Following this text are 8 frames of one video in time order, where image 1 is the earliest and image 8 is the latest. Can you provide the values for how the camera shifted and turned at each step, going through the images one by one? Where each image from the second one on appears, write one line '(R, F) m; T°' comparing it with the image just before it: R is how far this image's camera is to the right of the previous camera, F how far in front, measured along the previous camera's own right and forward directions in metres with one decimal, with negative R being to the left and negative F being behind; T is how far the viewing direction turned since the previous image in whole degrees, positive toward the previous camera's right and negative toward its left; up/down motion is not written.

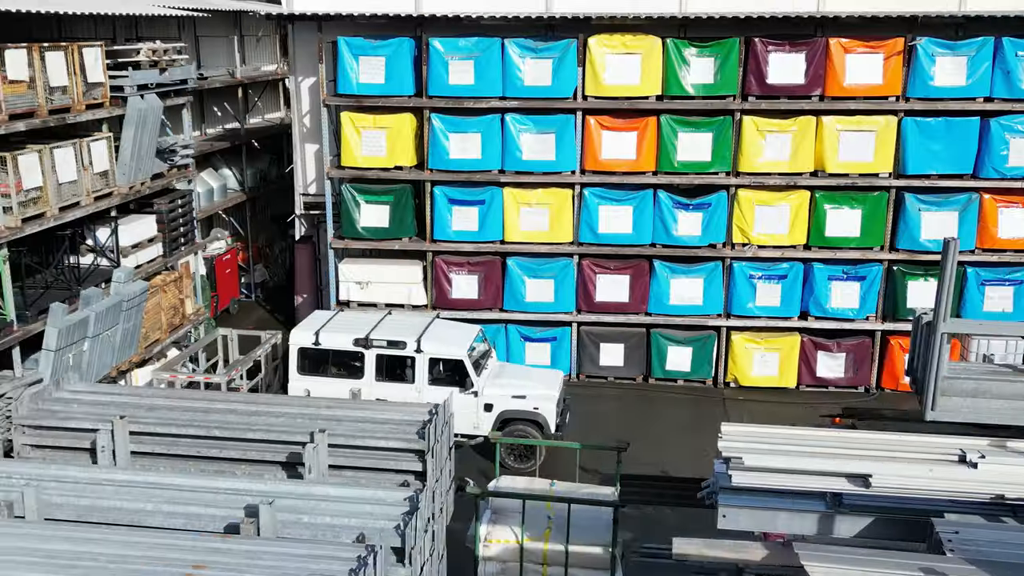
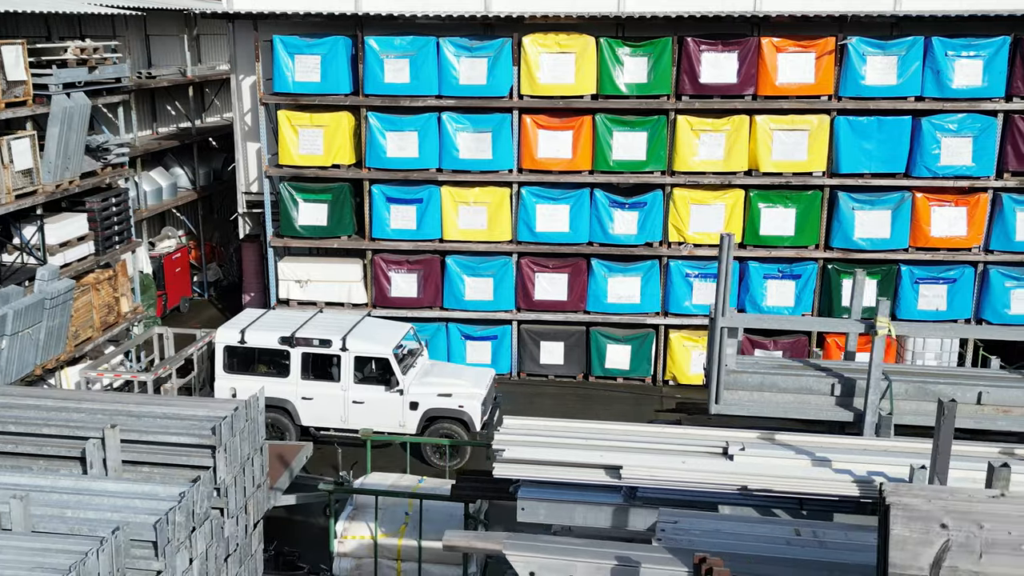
(+1.2, 0.0) m; 0°
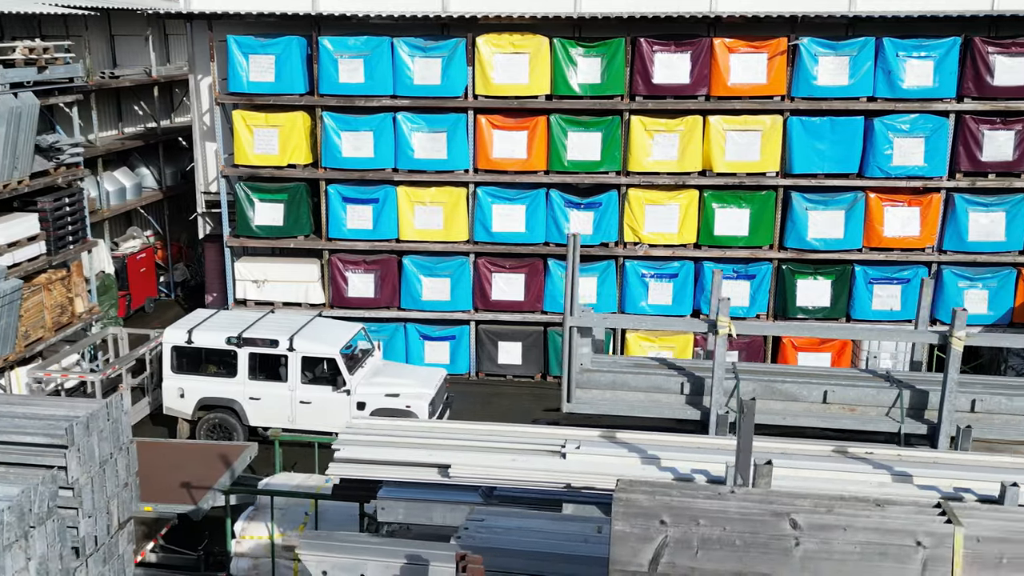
(+0.8, 0.0) m; 0°
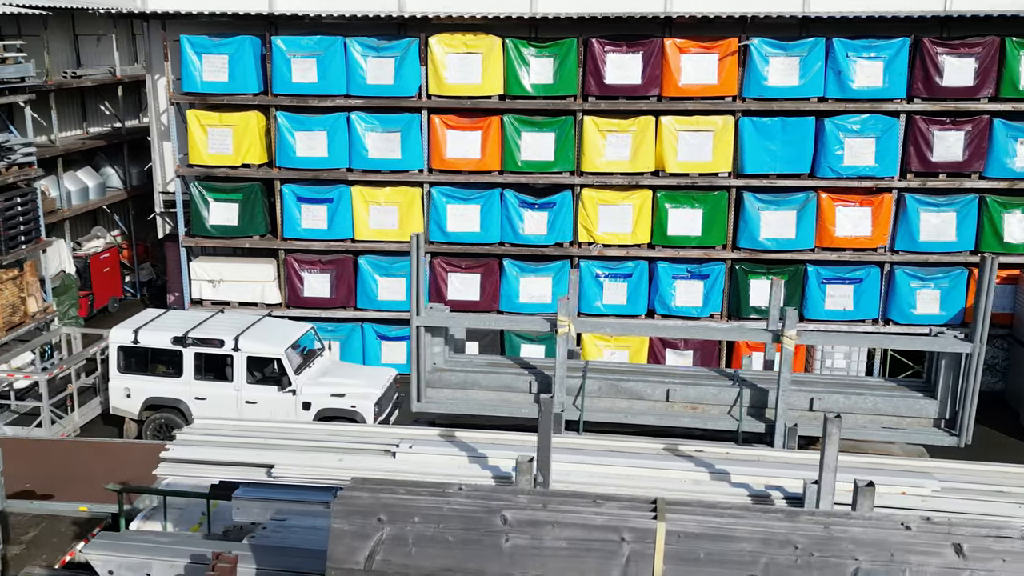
(+0.8, 0.0) m; 0°
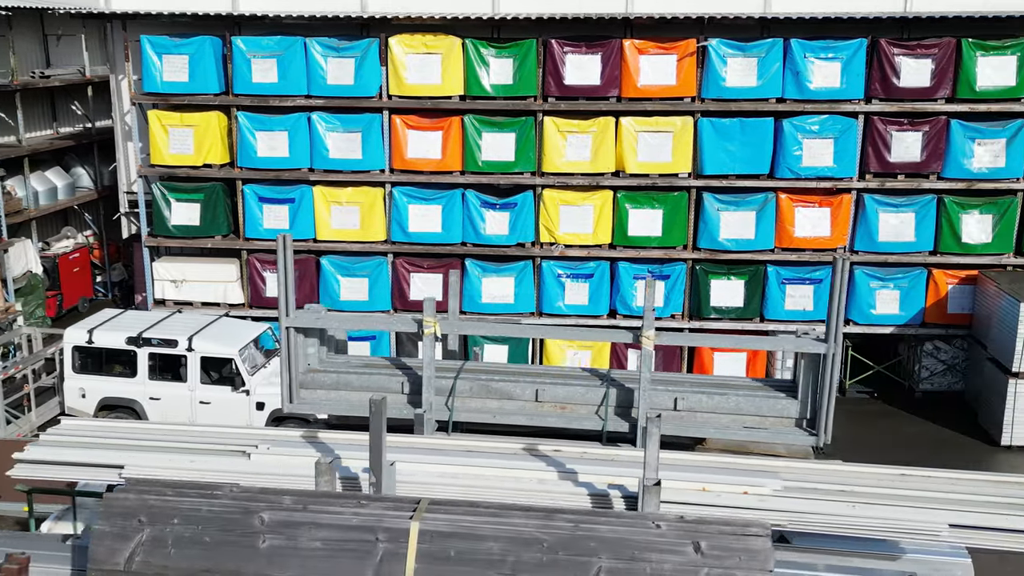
(+0.7, 0.0) m; 0°
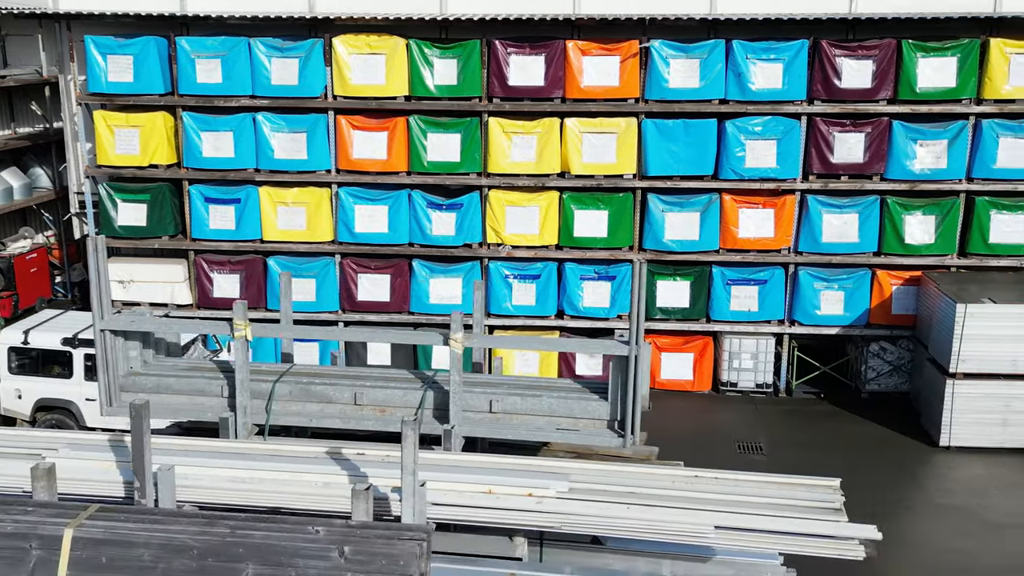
(+1.0, 0.0) m; 0°
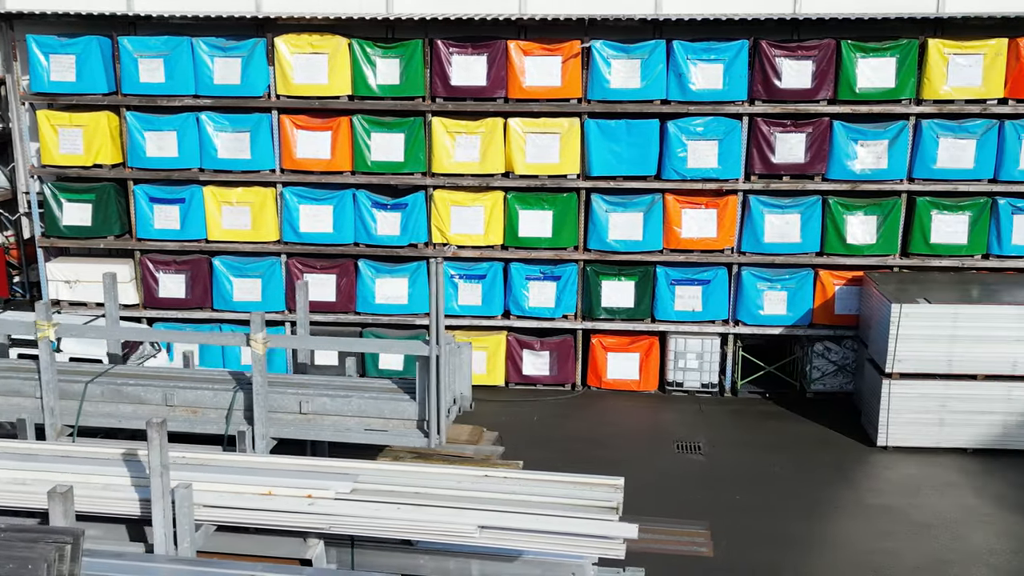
(+1.0, 0.0) m; 0°
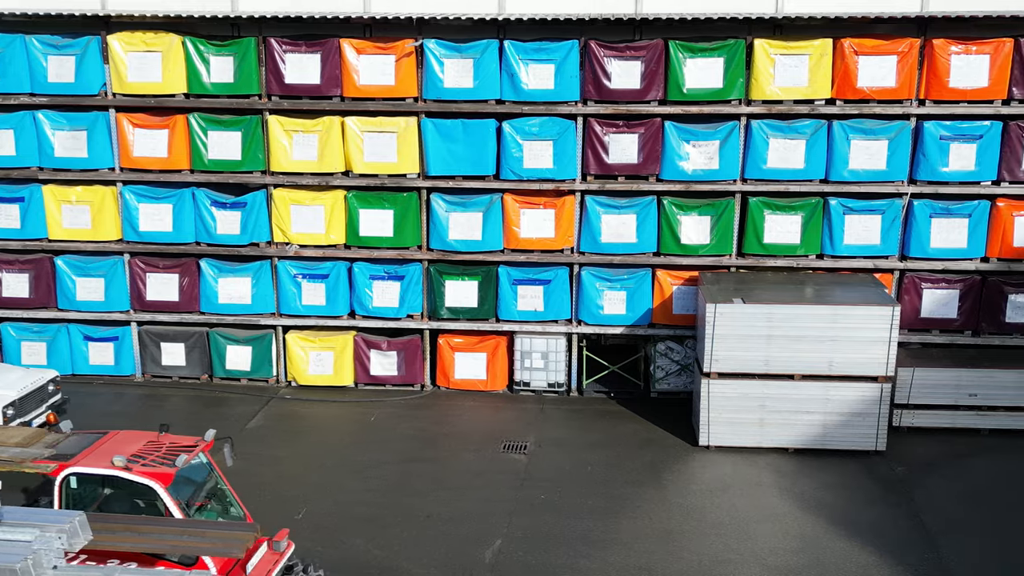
(+2.9, 0.0) m; +1°
